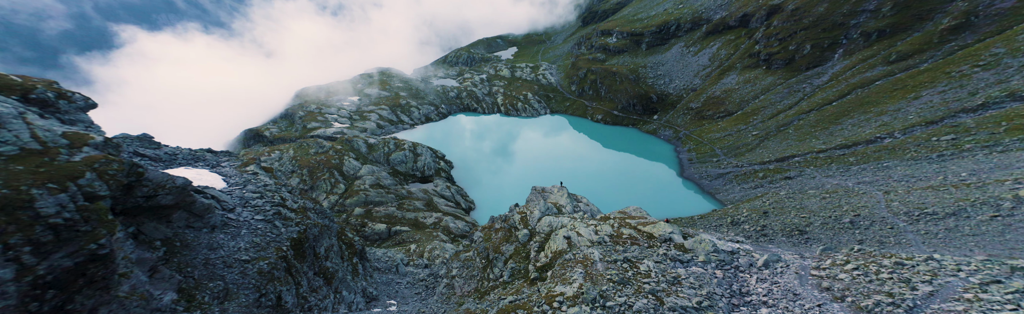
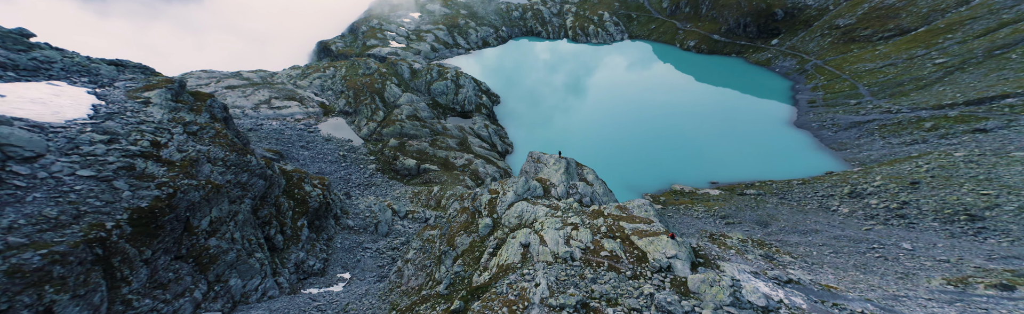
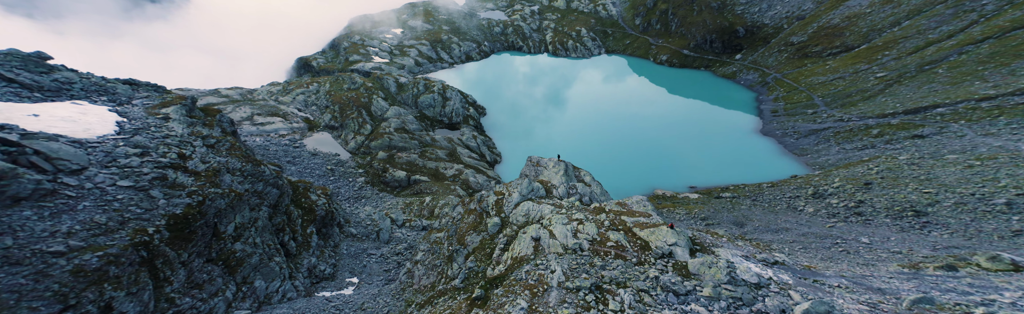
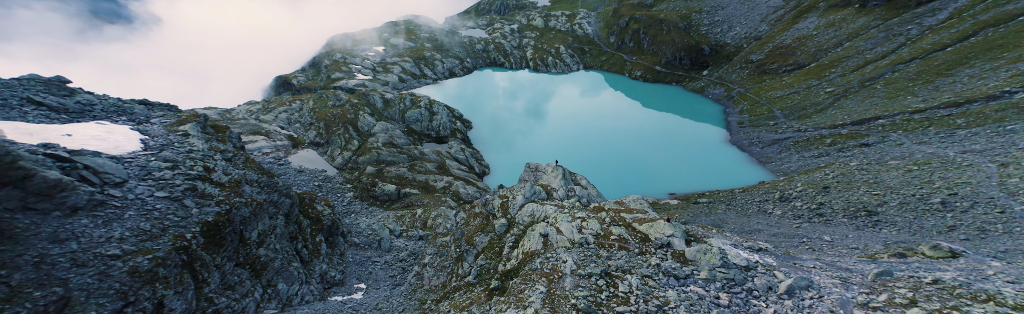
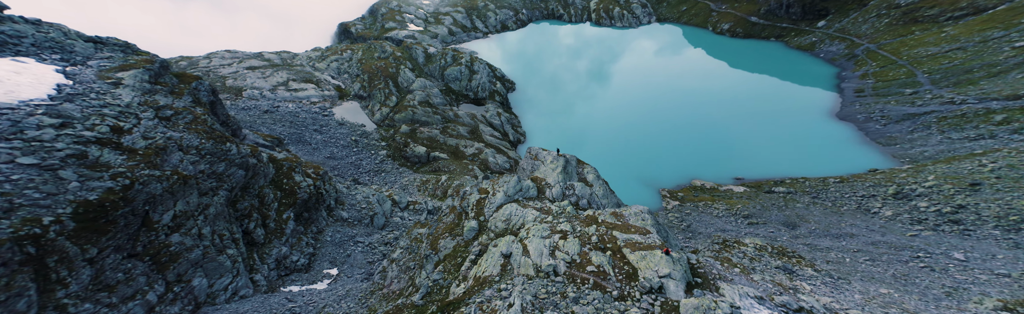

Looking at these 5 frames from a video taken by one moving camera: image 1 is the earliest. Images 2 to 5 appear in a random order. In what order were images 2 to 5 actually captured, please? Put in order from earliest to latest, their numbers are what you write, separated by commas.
4, 3, 2, 5
